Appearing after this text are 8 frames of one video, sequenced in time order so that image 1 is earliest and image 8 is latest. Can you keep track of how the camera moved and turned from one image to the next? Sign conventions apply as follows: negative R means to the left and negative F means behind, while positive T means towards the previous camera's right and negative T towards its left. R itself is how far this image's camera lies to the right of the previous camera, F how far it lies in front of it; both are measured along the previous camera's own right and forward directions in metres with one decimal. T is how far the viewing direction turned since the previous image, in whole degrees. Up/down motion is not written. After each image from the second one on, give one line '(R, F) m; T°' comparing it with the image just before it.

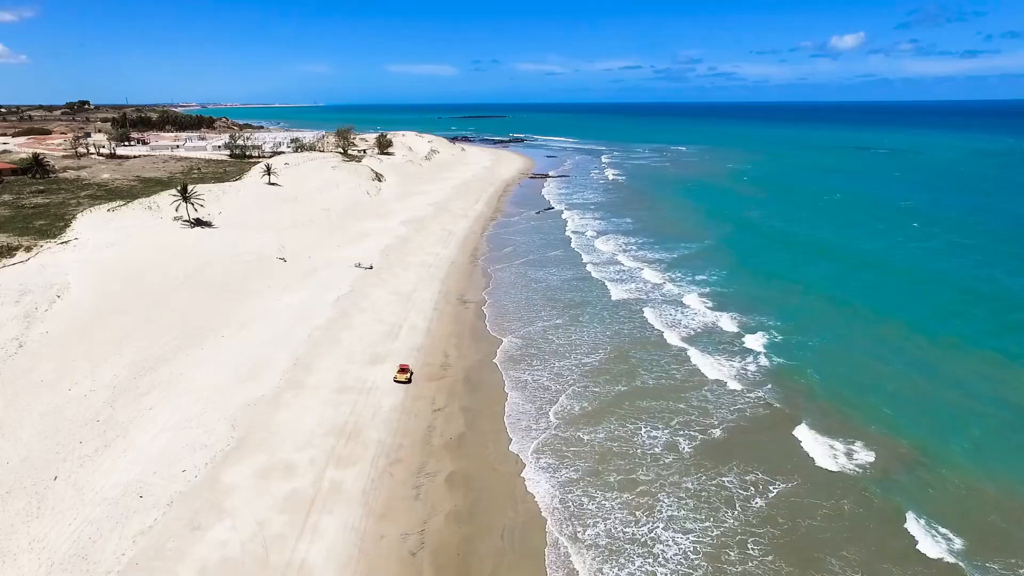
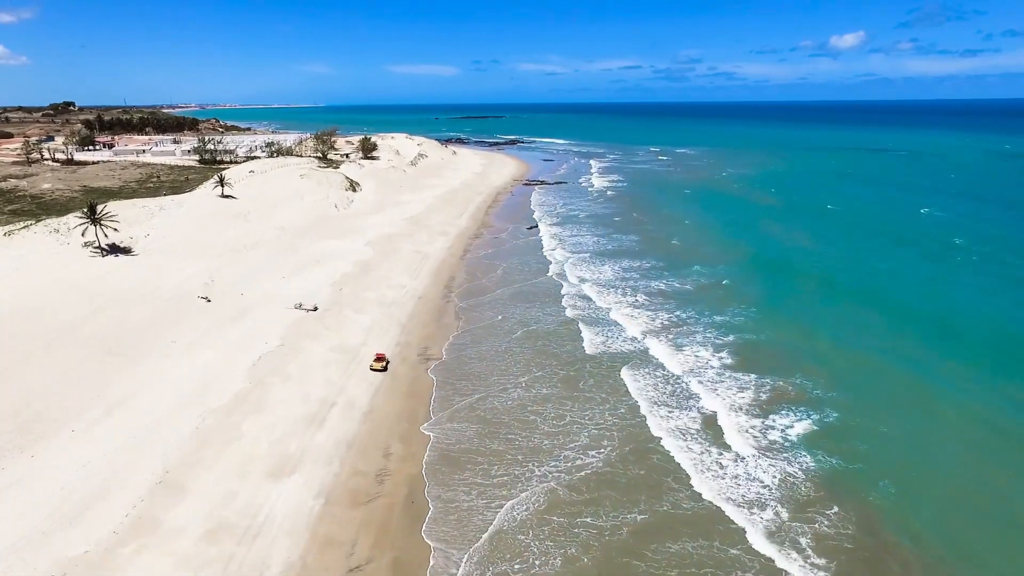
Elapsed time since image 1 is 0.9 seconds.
(+0.8, +5.4) m; 0°
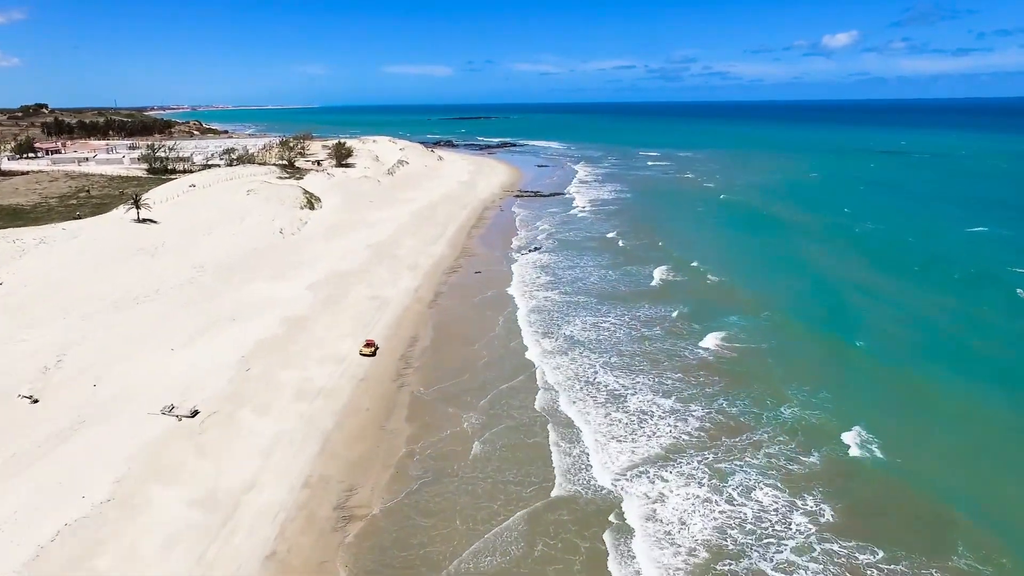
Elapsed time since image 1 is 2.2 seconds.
(+0.5, +7.2) m; 0°
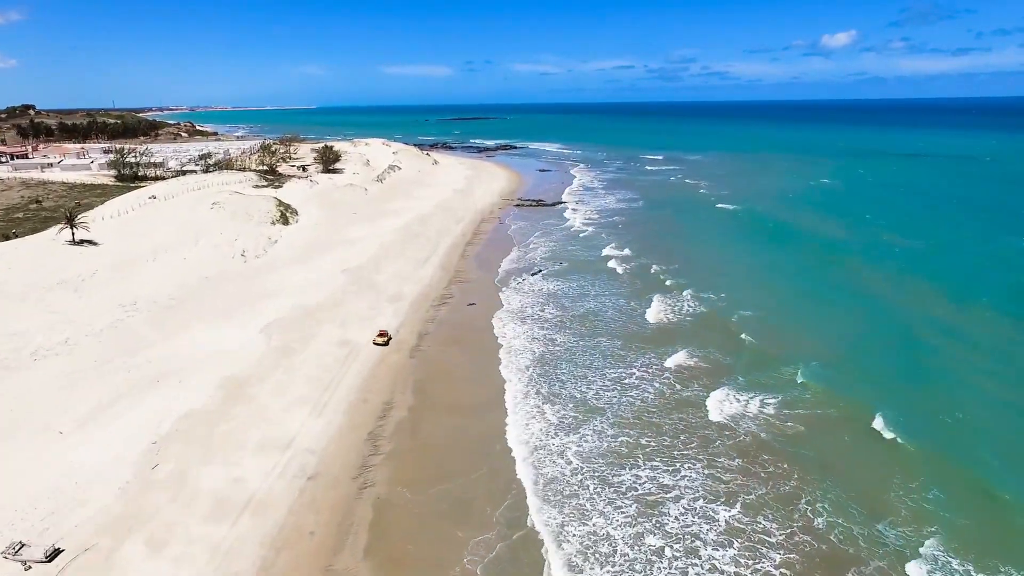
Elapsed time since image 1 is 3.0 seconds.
(0.0, +4.6) m; 0°
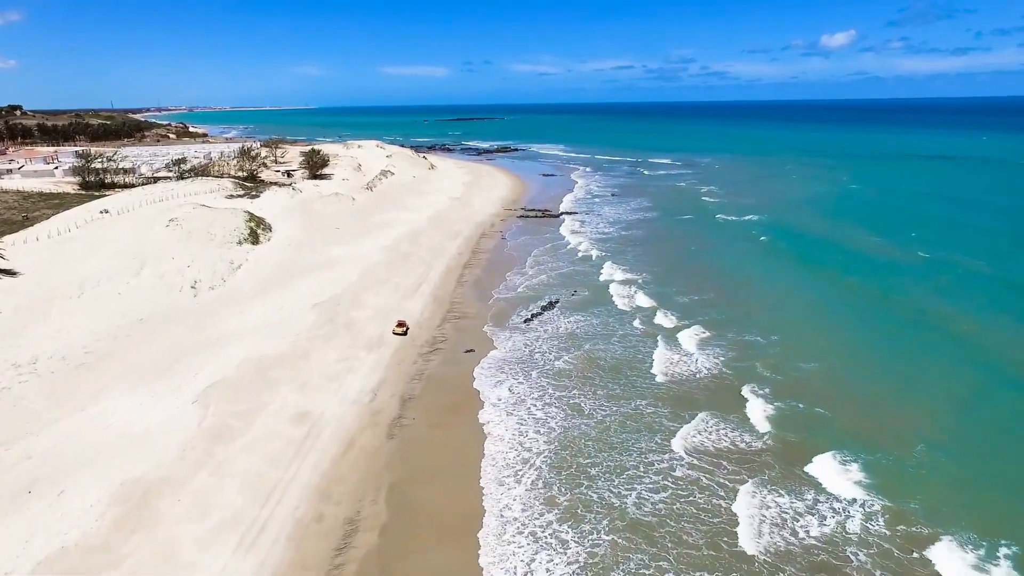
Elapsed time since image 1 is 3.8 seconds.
(-0.3, +4.6) m; 0°
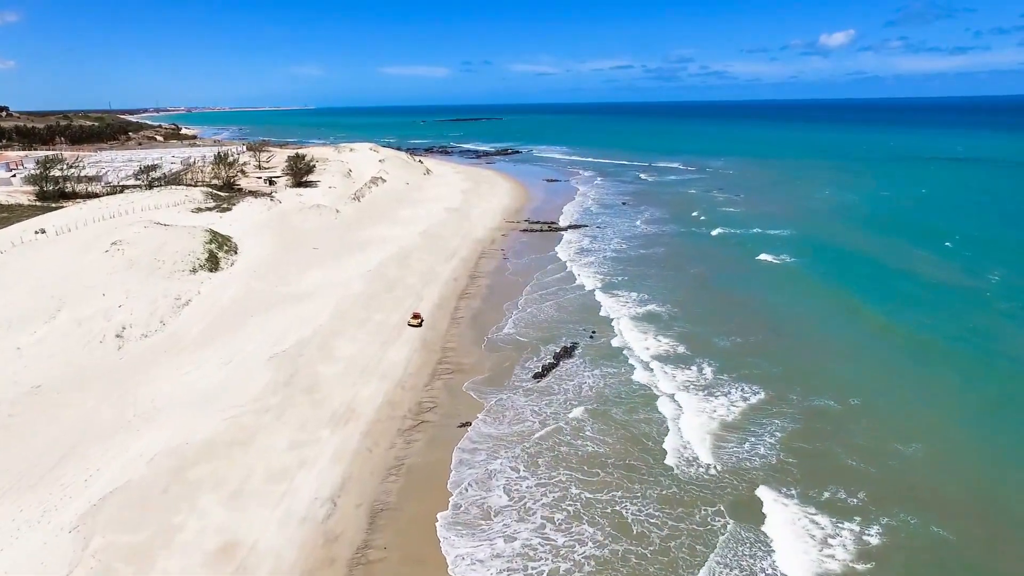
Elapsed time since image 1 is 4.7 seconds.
(-0.2, +4.5) m; 0°
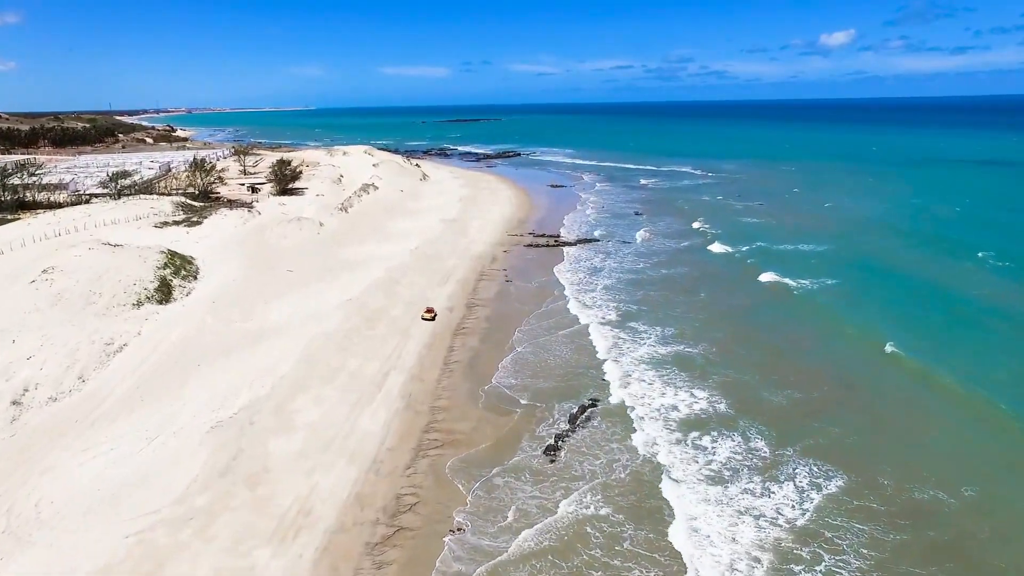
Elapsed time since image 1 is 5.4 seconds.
(-0.1, +3.9) m; 0°
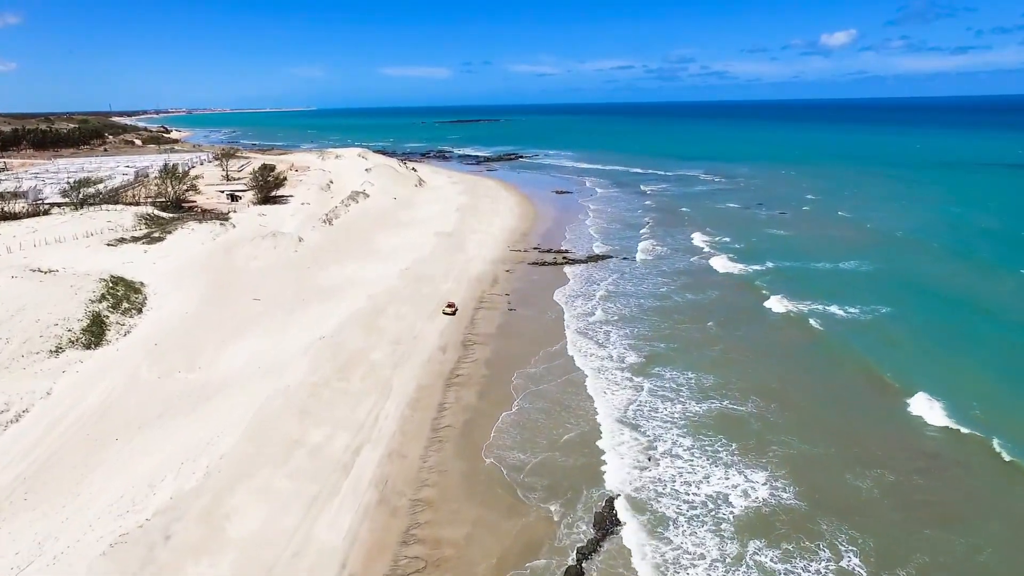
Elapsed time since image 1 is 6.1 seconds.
(-0.1, +3.9) m; 0°
